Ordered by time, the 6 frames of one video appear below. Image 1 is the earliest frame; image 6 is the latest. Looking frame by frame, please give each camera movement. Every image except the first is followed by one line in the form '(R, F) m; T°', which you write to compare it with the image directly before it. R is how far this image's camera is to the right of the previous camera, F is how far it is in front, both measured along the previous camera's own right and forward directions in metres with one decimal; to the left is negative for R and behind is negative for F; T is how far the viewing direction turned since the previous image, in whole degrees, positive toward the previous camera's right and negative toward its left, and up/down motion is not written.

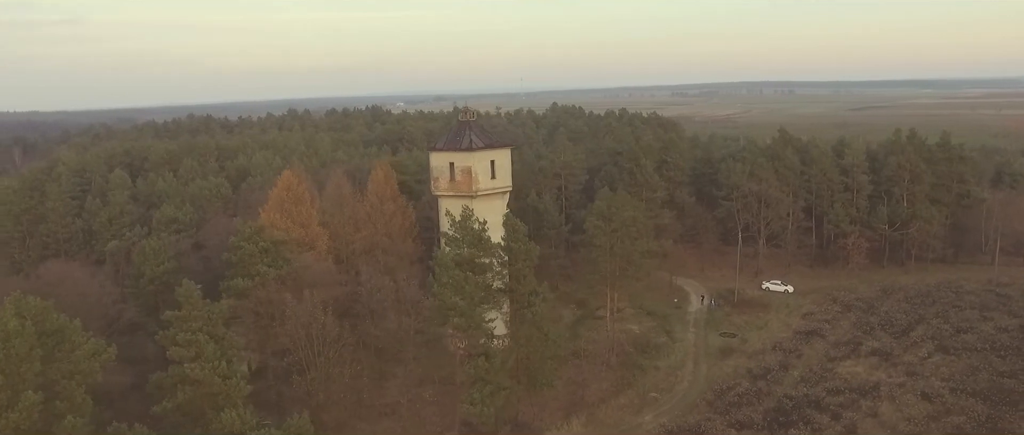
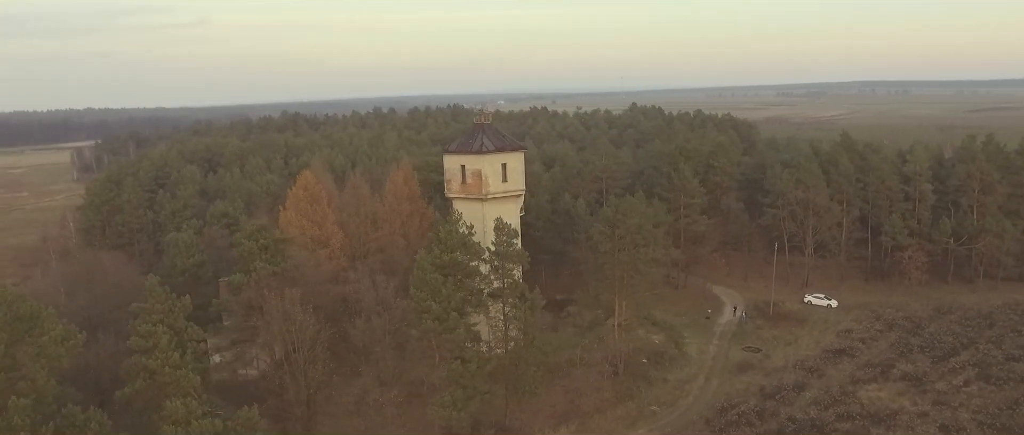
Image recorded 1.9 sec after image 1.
(+3.2, +0.3) m; -8°
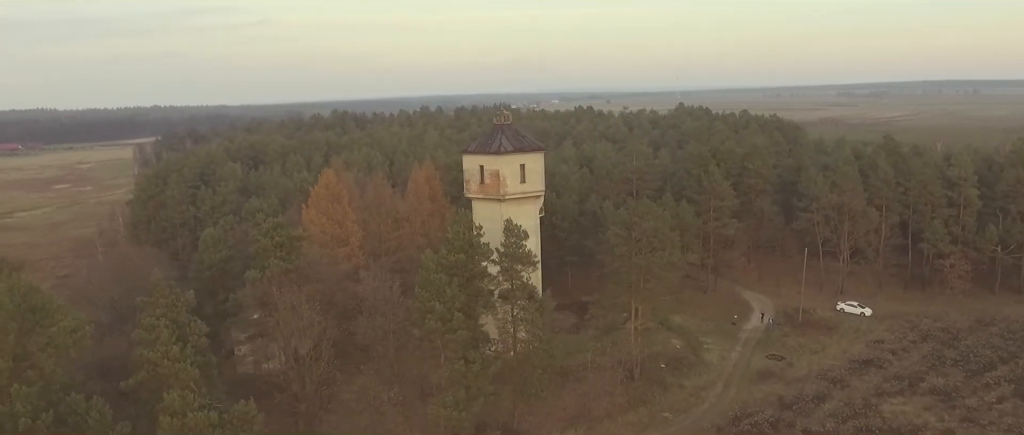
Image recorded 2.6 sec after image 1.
(+1.3, +0.1) m; -4°
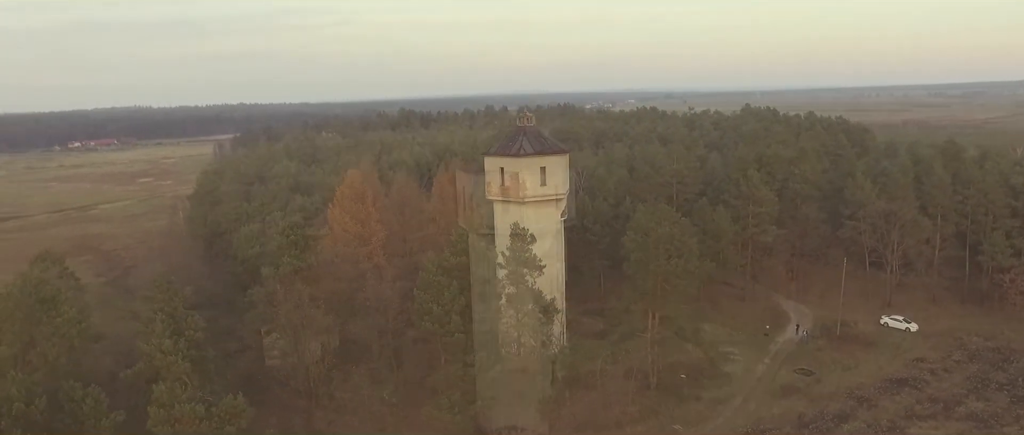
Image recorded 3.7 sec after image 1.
(+2.0, +0.3) m; -6°
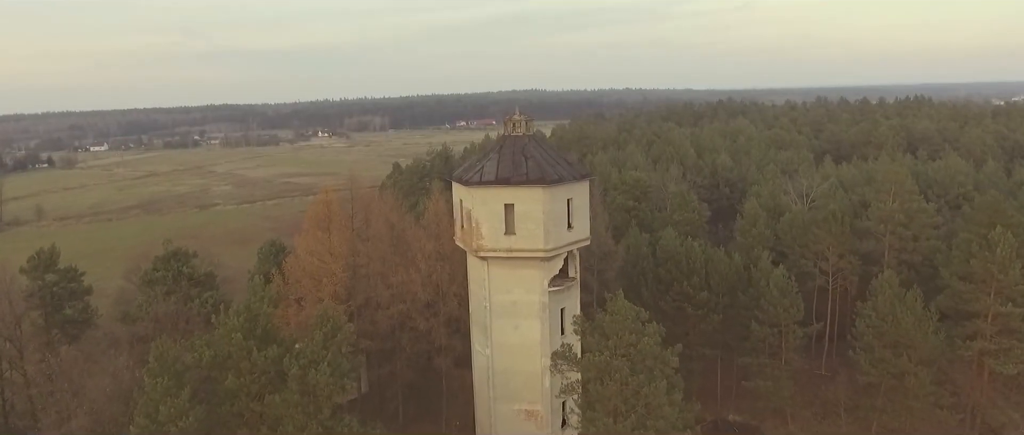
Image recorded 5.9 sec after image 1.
(+0.2, +2.9) m; -1°
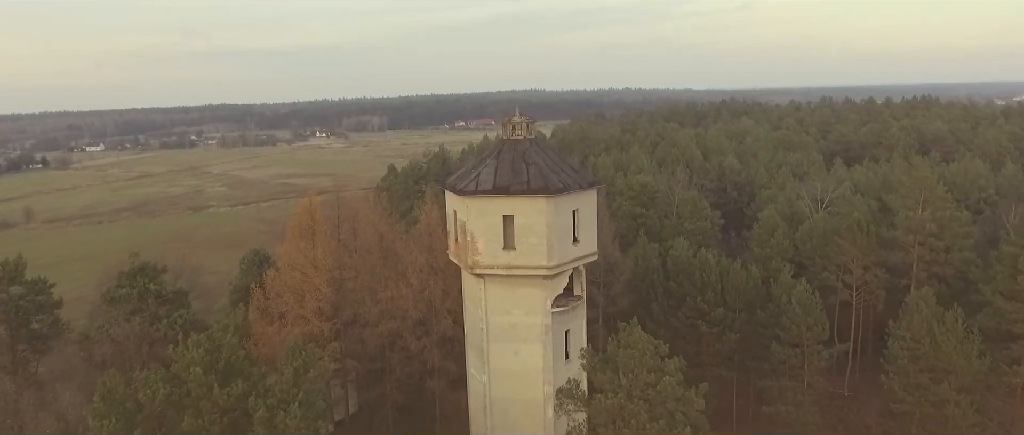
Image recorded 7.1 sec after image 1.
(0.0, +2.0) m; 0°
